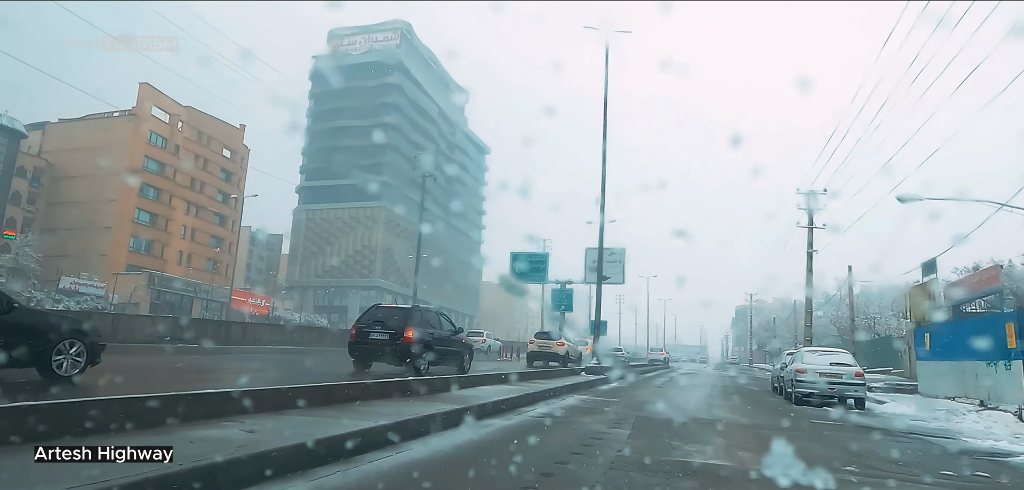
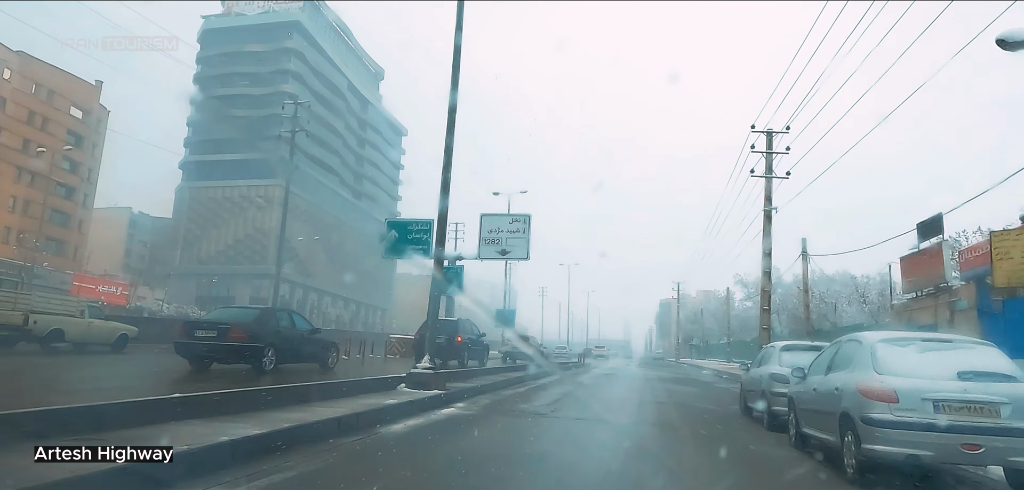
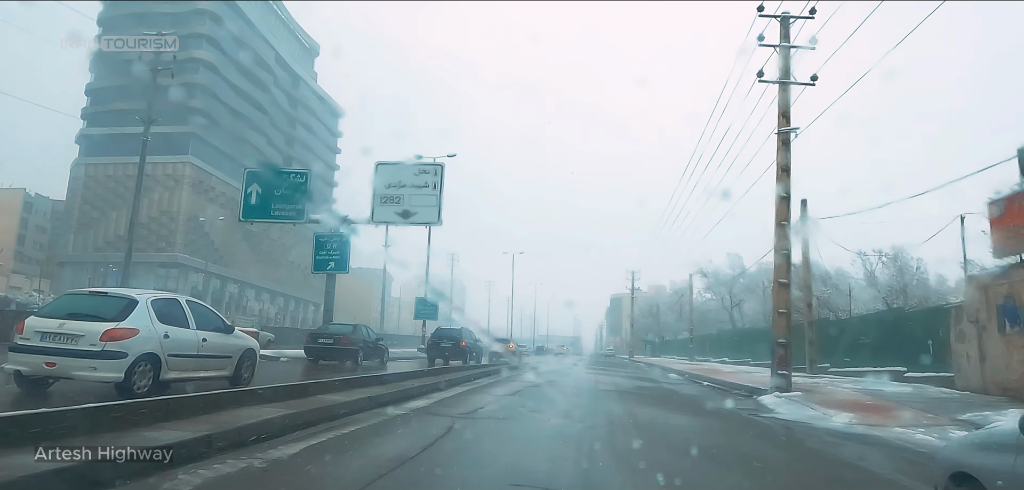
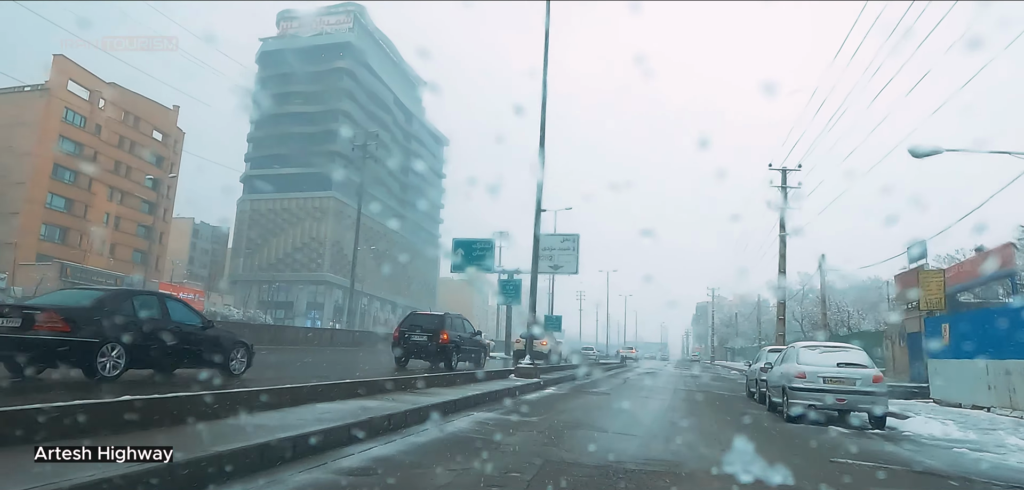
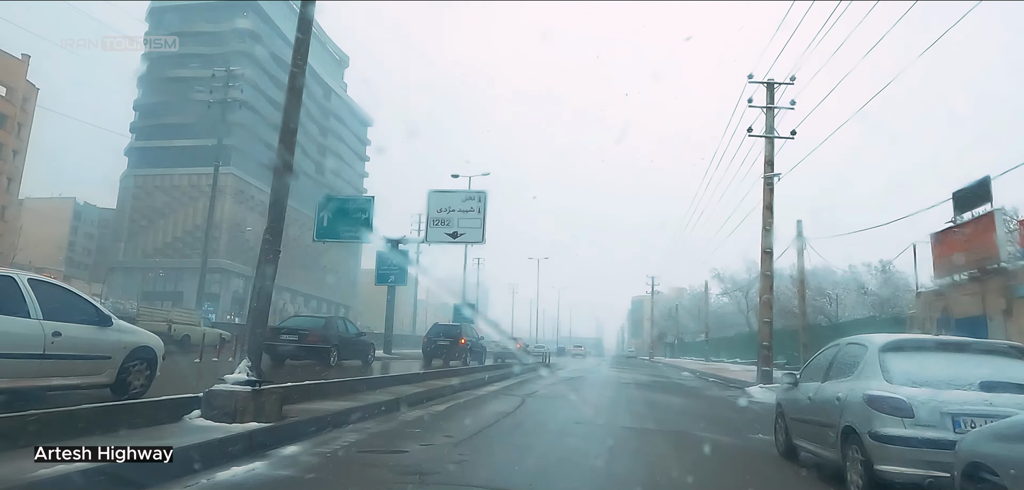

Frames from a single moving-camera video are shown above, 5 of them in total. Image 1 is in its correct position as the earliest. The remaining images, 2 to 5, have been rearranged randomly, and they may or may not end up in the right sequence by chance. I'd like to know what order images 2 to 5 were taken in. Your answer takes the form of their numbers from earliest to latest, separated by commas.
4, 2, 5, 3
